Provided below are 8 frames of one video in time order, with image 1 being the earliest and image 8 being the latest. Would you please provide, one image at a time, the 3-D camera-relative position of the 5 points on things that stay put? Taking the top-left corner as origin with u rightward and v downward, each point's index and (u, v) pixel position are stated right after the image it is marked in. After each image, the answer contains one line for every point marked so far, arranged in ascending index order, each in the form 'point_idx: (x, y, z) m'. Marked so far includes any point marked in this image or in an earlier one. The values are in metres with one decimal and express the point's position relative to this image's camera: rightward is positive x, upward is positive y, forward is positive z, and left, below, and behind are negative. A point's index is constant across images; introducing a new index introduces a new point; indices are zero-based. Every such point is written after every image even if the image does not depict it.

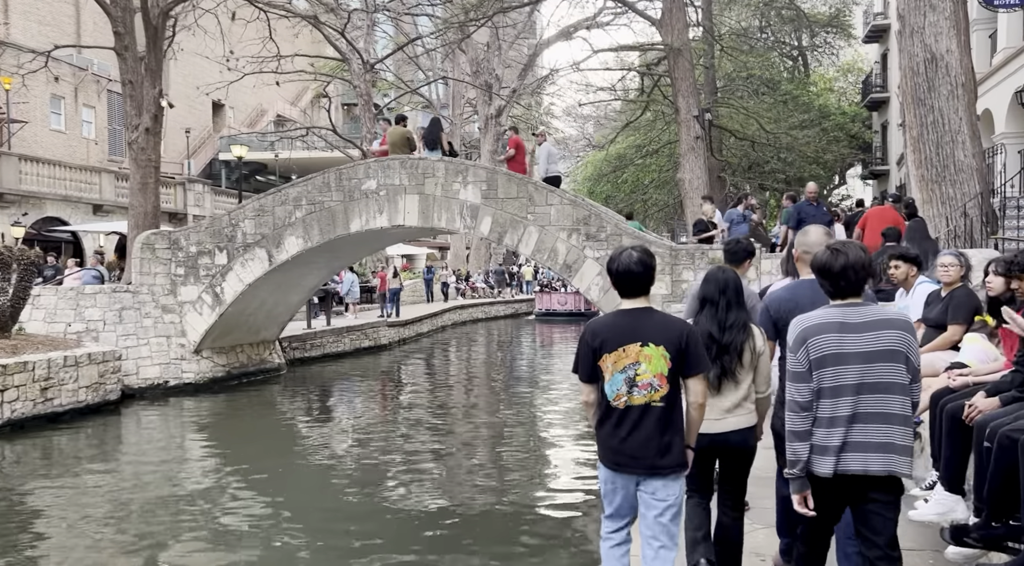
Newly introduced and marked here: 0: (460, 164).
0: (-0.8, +1.7, +13.5) m
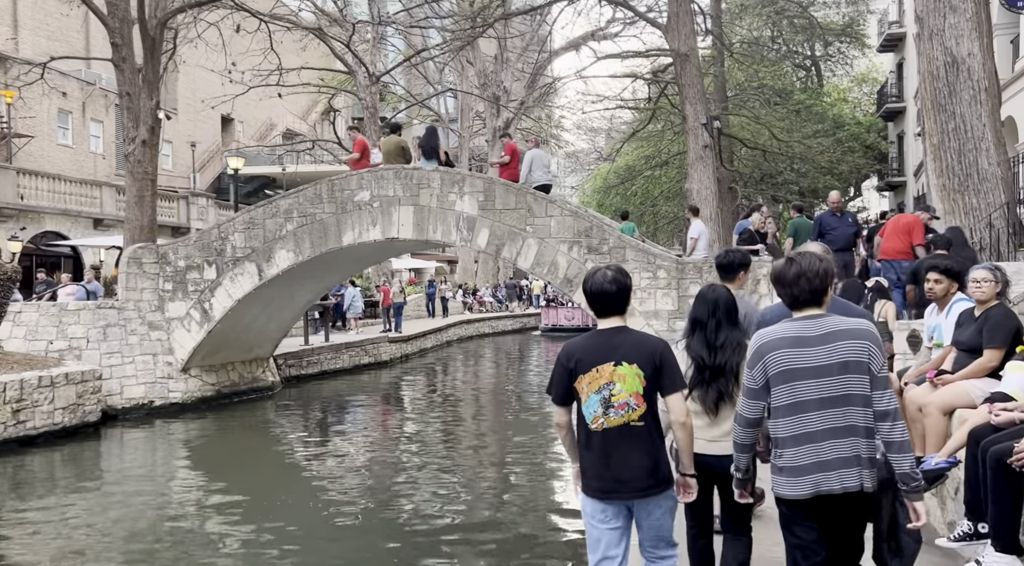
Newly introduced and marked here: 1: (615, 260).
0: (-0.8, +1.5, +13.0) m
1: (+1.3, +0.3, +12.3) m
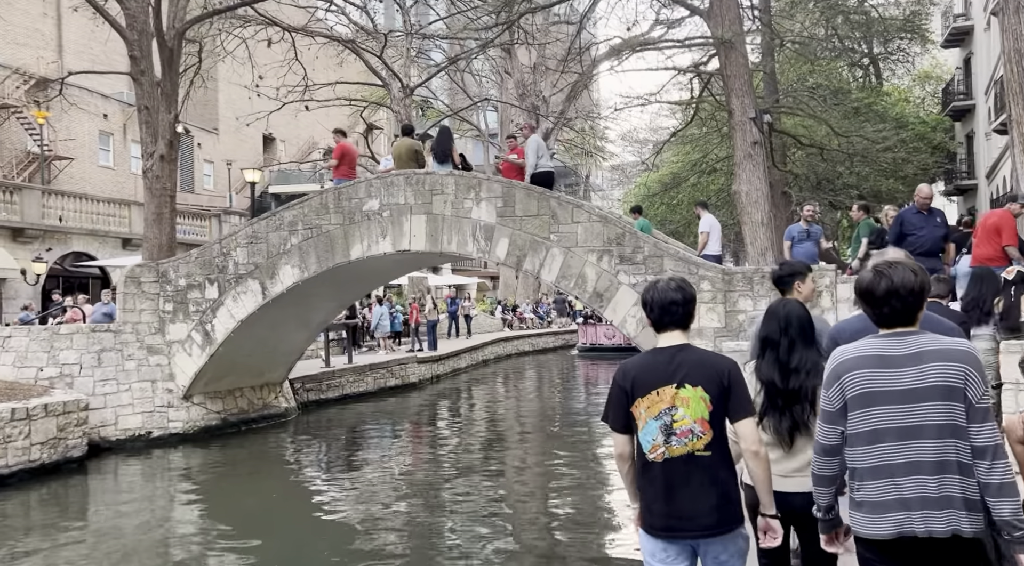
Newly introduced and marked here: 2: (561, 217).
0: (-0.5, +1.3, +11.7) m
1: (+1.6, +0.1, +10.8) m
2: (+0.6, +0.8, +11.3) m
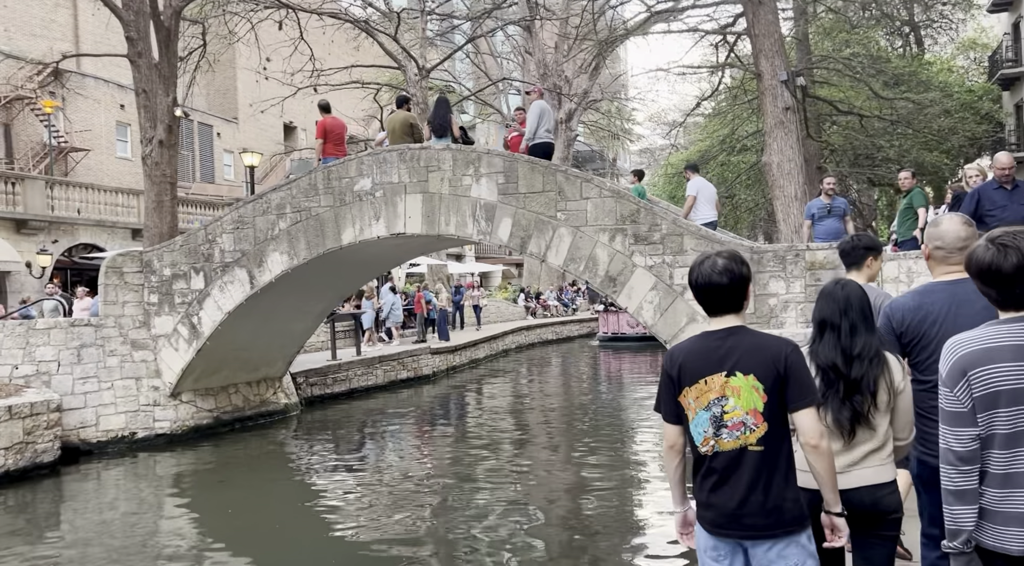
0: (-0.5, +1.5, +10.6) m
1: (+1.6, +0.3, +9.7) m
2: (+0.6, +1.0, +10.2) m
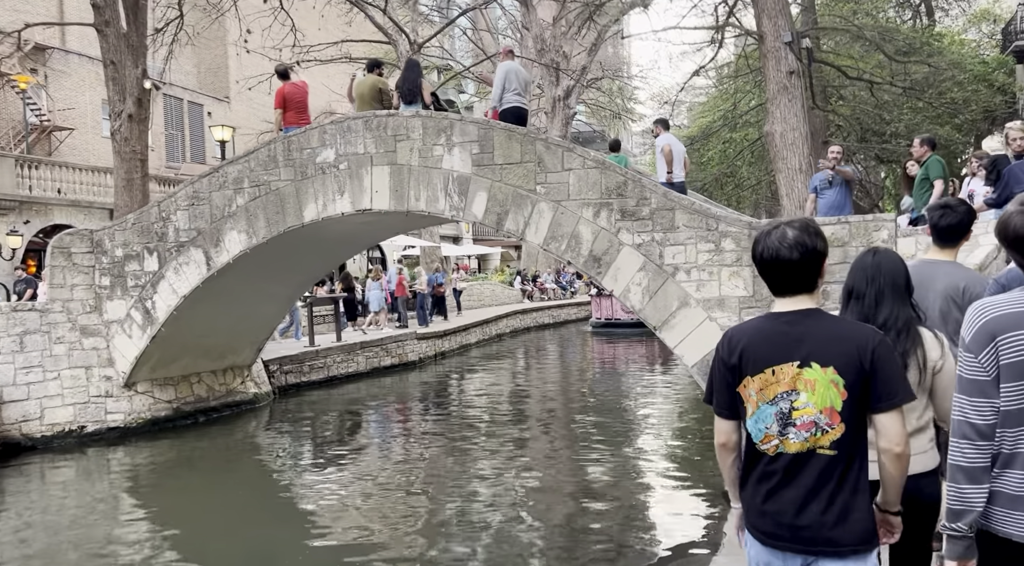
0: (-0.7, +1.7, +9.6) m
1: (+1.4, +0.5, +8.7) m
2: (+0.4, +1.2, +9.2) m
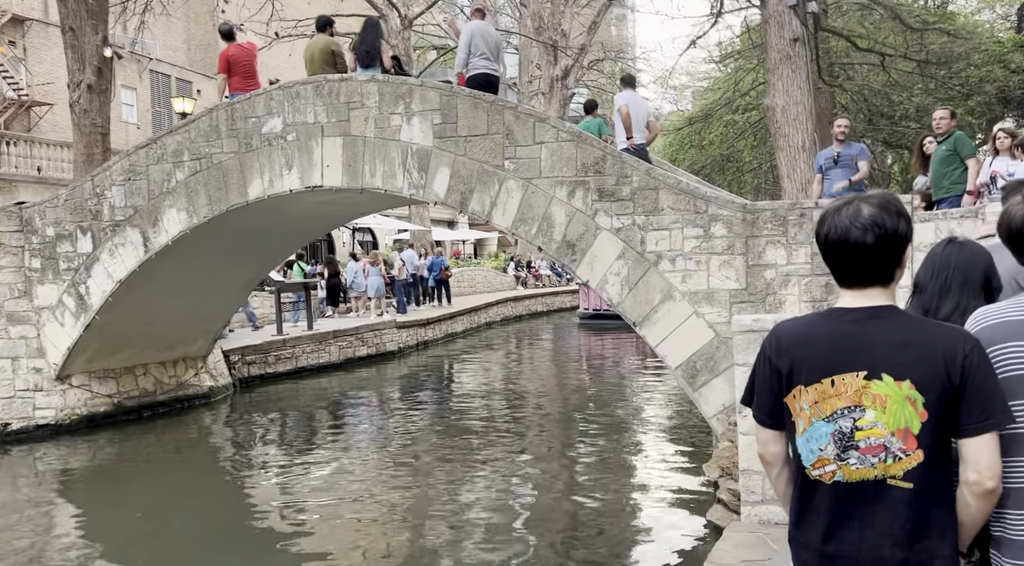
0: (-1.0, +1.8, +8.5) m
1: (+1.1, +0.6, +7.7) m
2: (+0.1, +1.3, +8.1) m
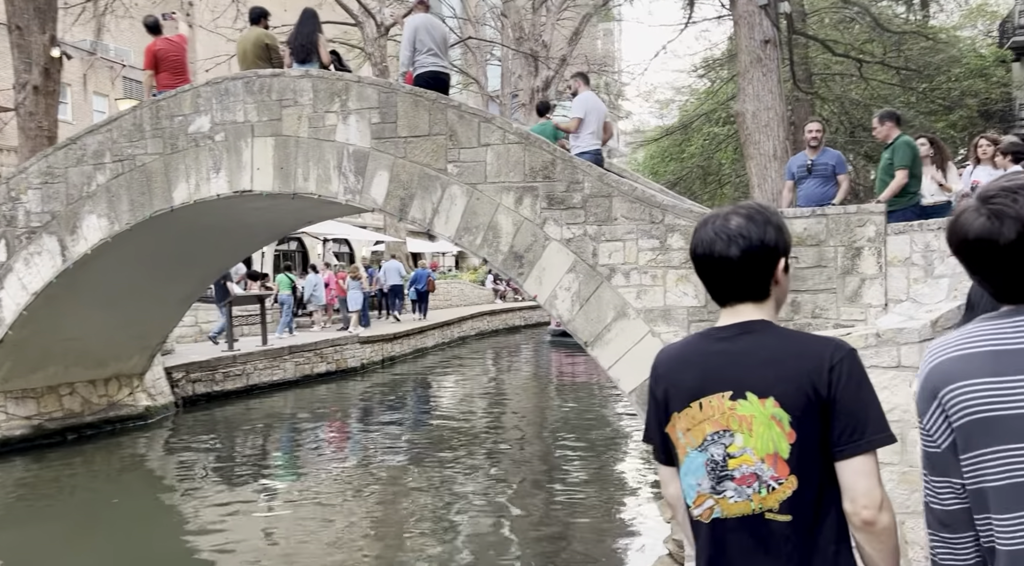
0: (-1.5, +1.7, +7.8) m
1: (+0.6, +0.5, +6.9) m
2: (-0.4, +1.1, +7.4) m
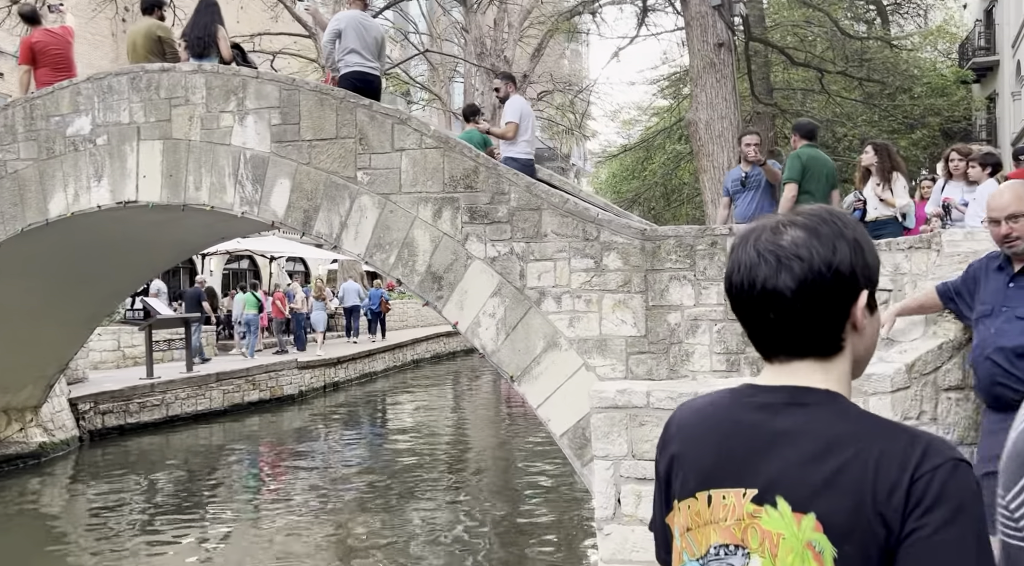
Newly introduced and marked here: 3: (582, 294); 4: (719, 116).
0: (-2.0, +1.5, +6.8) m
1: (+0.1, +0.3, +6.0) m
2: (-0.9, +1.0, +6.4) m
3: (+0.5, -0.1, +5.8) m
4: (+2.0, +1.6, +8.8) m
